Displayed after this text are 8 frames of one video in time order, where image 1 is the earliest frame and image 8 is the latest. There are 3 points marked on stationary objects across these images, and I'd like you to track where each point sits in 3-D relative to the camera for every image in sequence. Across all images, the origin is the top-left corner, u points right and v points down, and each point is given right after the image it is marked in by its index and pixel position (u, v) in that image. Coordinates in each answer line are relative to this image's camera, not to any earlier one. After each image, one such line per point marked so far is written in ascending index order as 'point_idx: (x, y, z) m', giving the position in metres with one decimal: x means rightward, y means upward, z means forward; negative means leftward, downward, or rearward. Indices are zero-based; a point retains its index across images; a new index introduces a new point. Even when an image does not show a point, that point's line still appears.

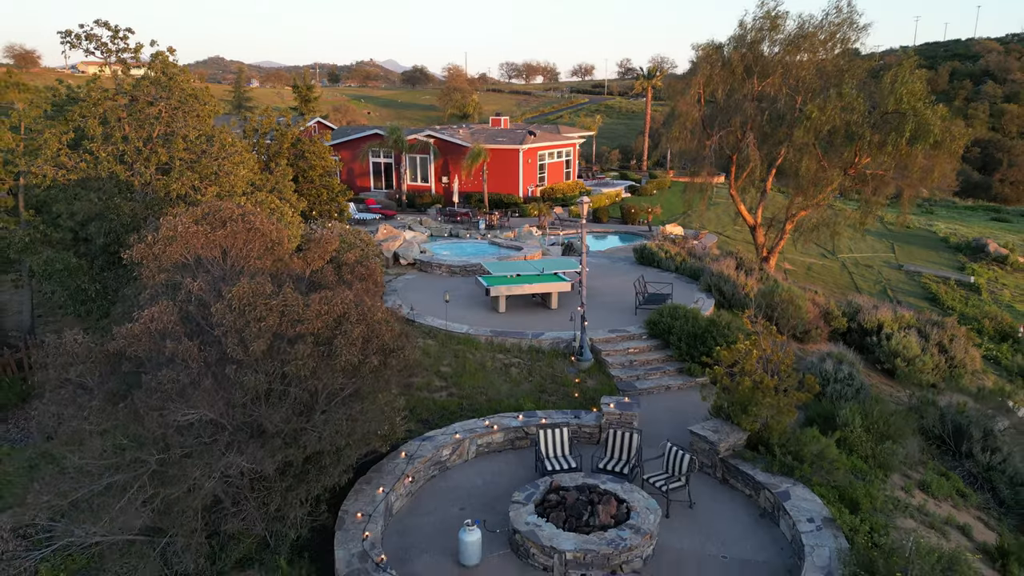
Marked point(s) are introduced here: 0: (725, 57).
0: (+5.8, +6.2, +19.6) m
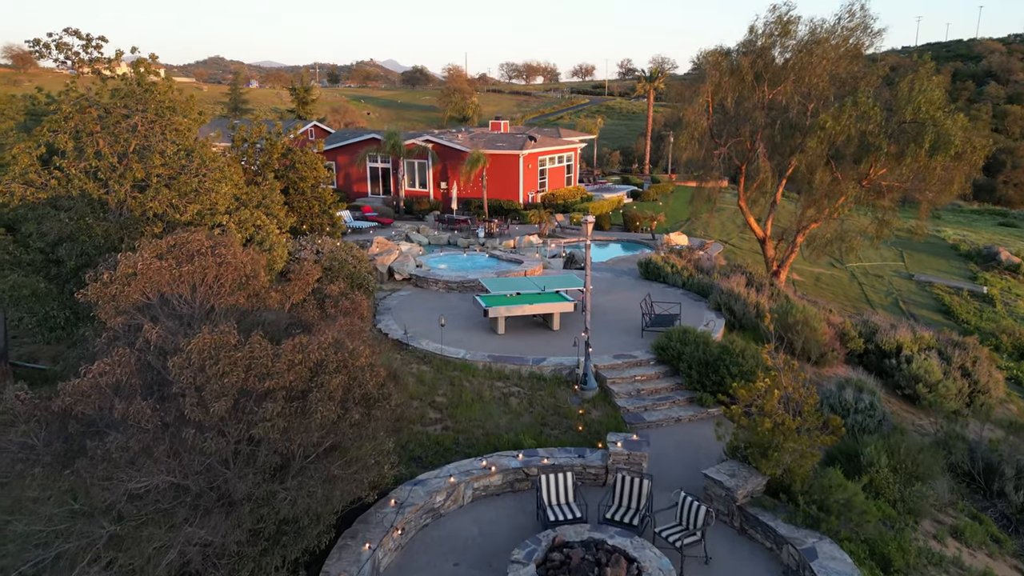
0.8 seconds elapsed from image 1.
0: (+5.8, +5.8, +18.8) m
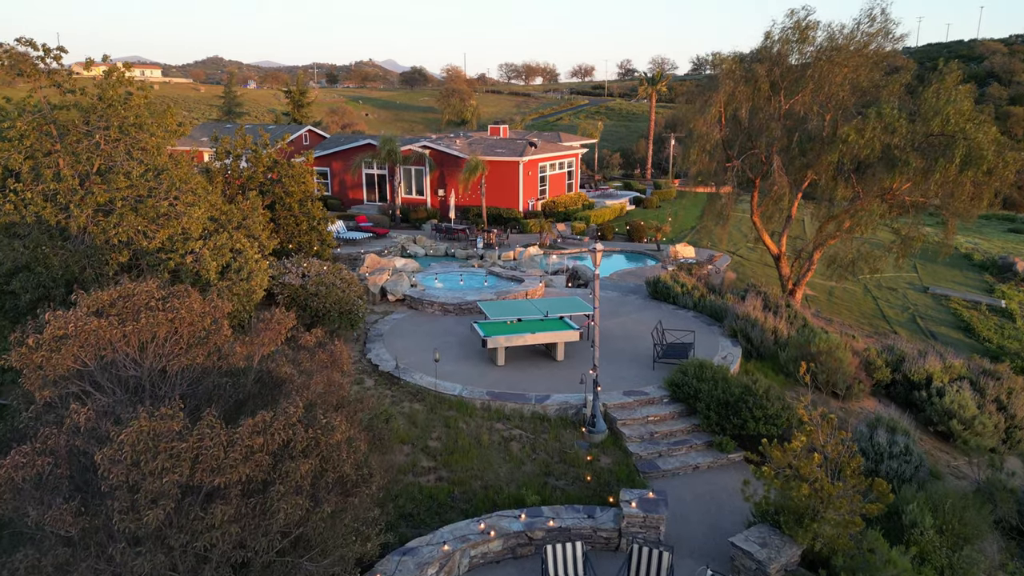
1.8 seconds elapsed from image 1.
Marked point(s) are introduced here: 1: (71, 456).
0: (+5.8, +5.2, +17.7) m
1: (-3.3, -1.3, +5.5) m
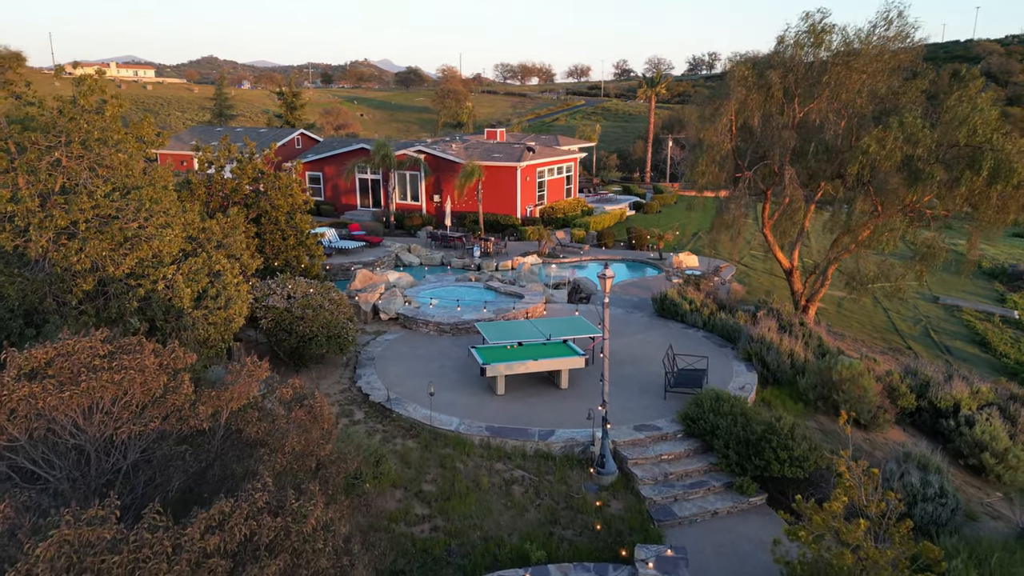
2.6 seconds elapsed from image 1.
0: (+5.7, +4.8, +16.8) m
1: (-3.3, -1.7, +4.5) m
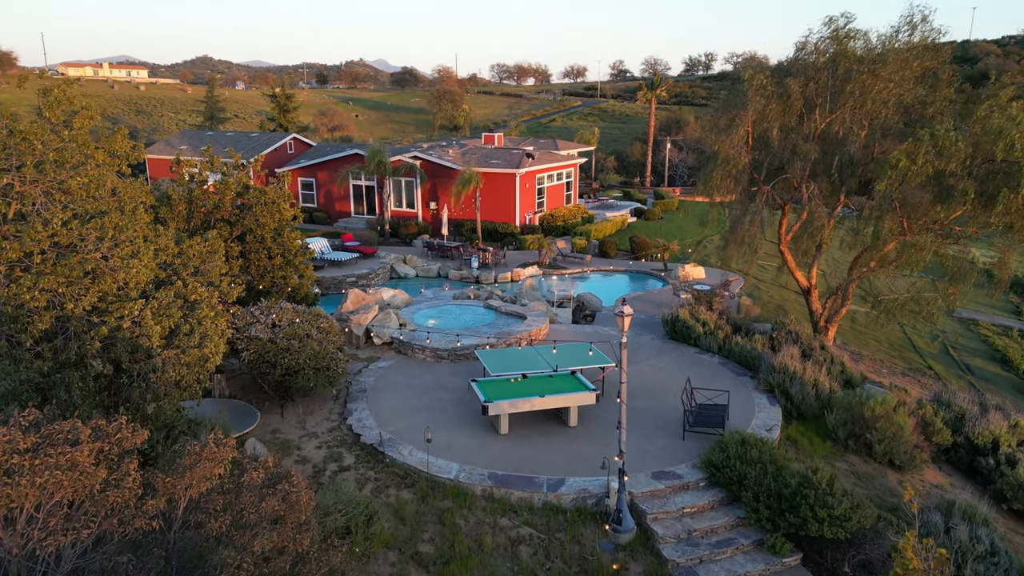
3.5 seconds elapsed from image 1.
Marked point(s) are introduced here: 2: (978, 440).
0: (+5.8, +4.3, +15.7) m
1: (-3.1, -2.2, +3.4) m
2: (+8.1, -2.6, +12.7) m
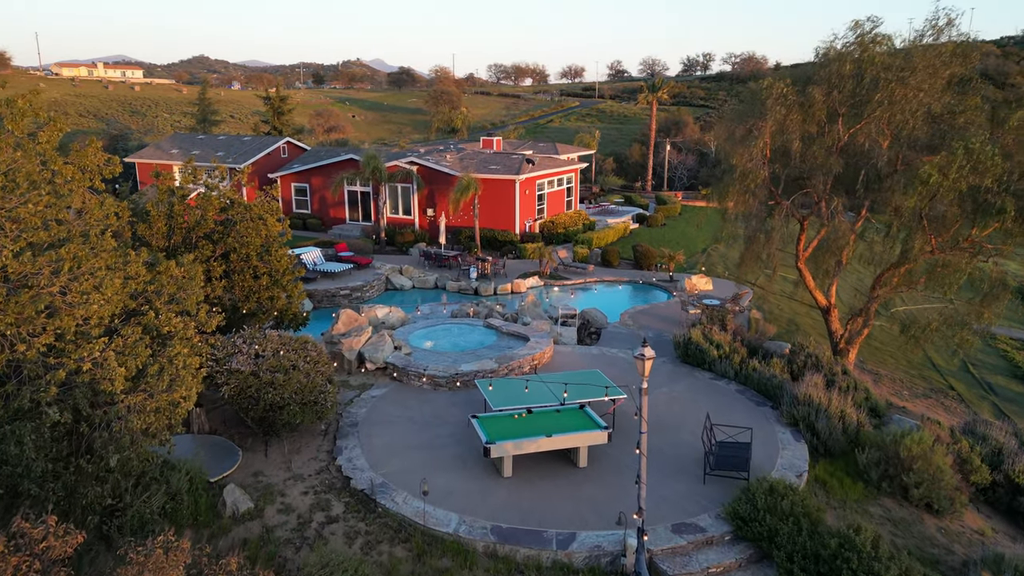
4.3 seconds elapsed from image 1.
0: (+5.8, +3.9, +14.8) m
1: (-3.0, -2.6, +2.4) m
2: (+8.2, -3.1, +11.8) m
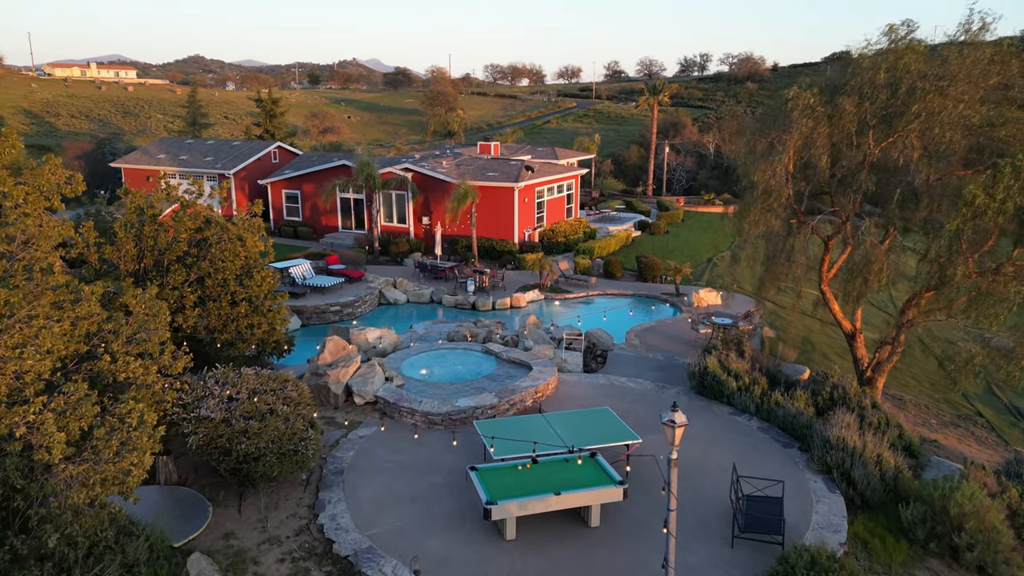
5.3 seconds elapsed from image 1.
0: (+5.9, +3.4, +13.6) m
1: (-2.9, -3.1, +1.2) m
2: (+8.2, -3.6, +10.6) m
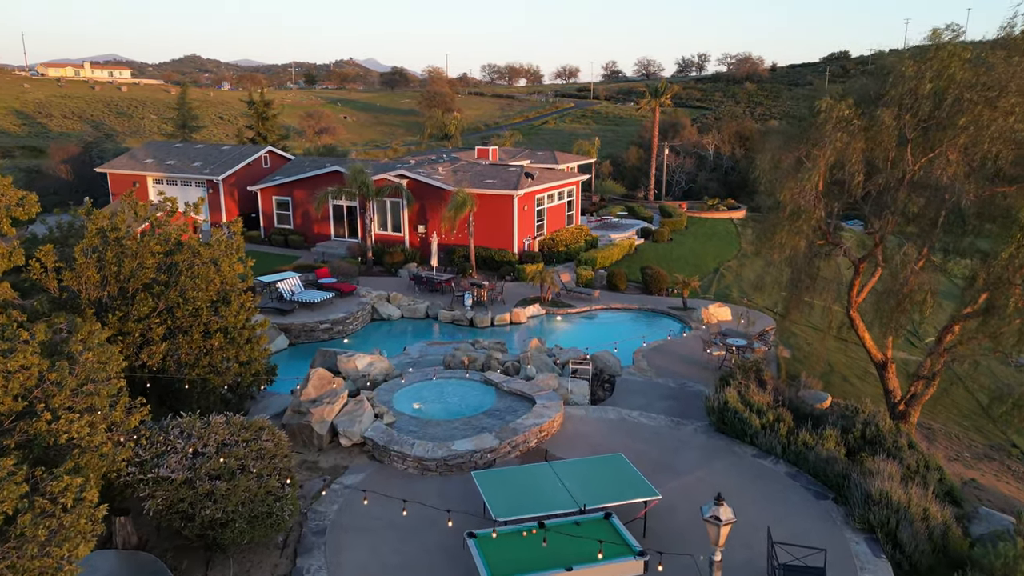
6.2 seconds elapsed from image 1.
0: (+5.9, +2.9, +12.3) m
1: (-2.9, -3.7, -0.1) m
2: (+8.3, -4.1, +9.3) m
